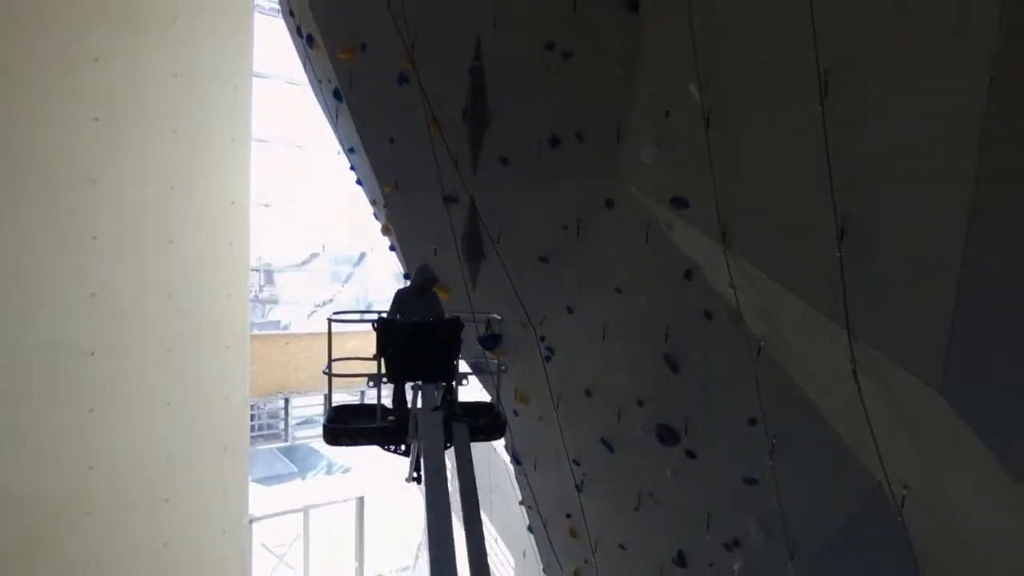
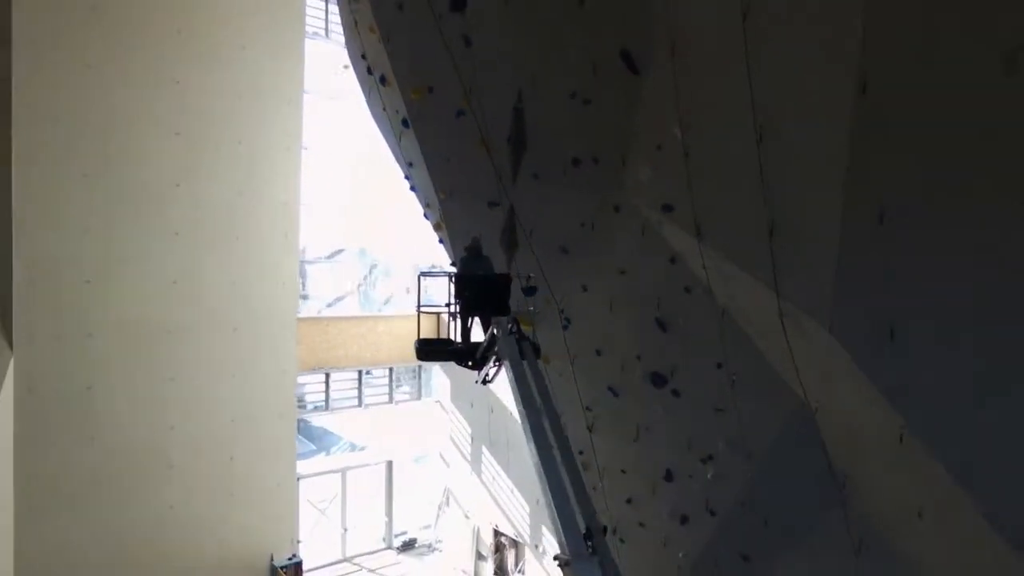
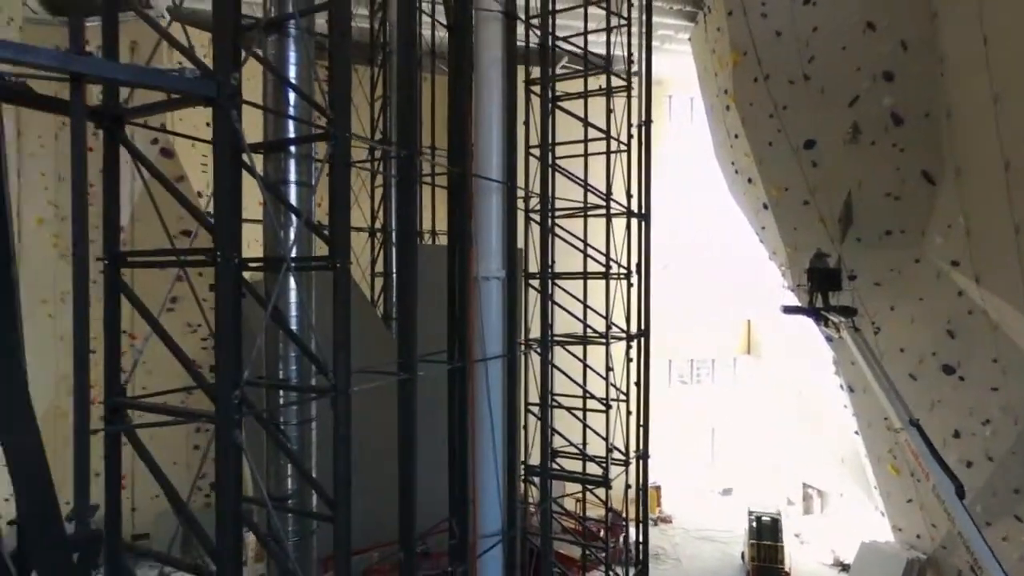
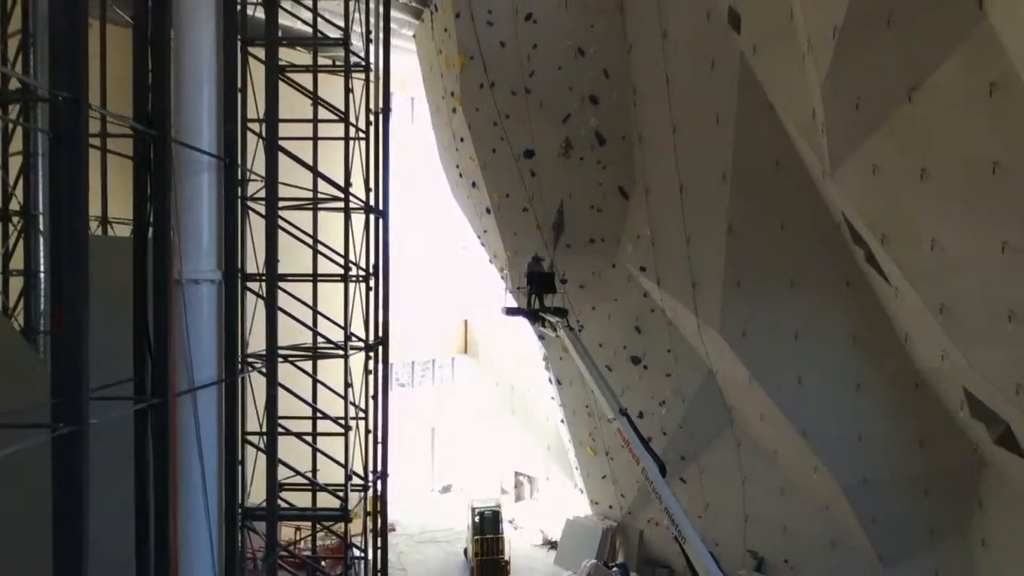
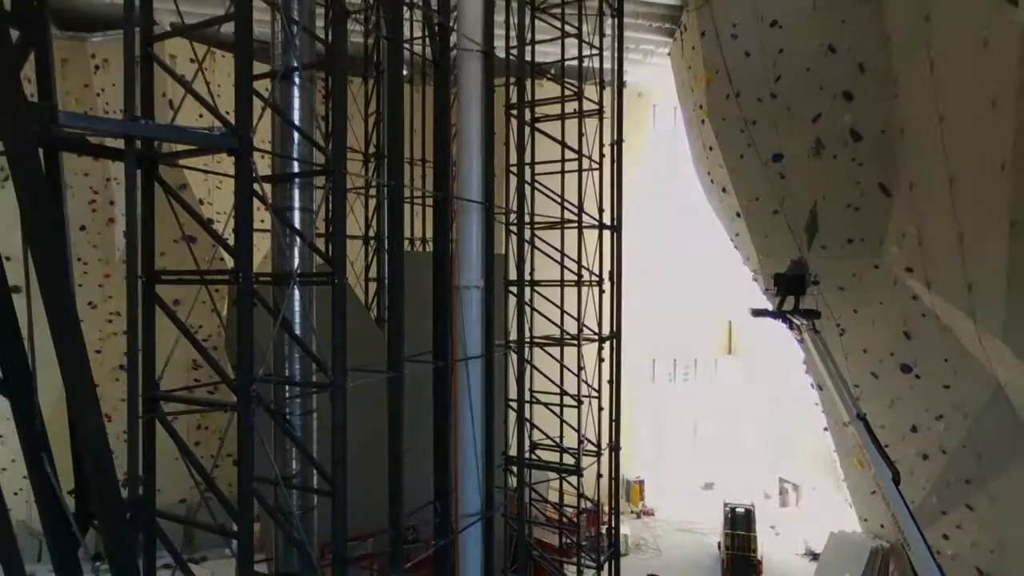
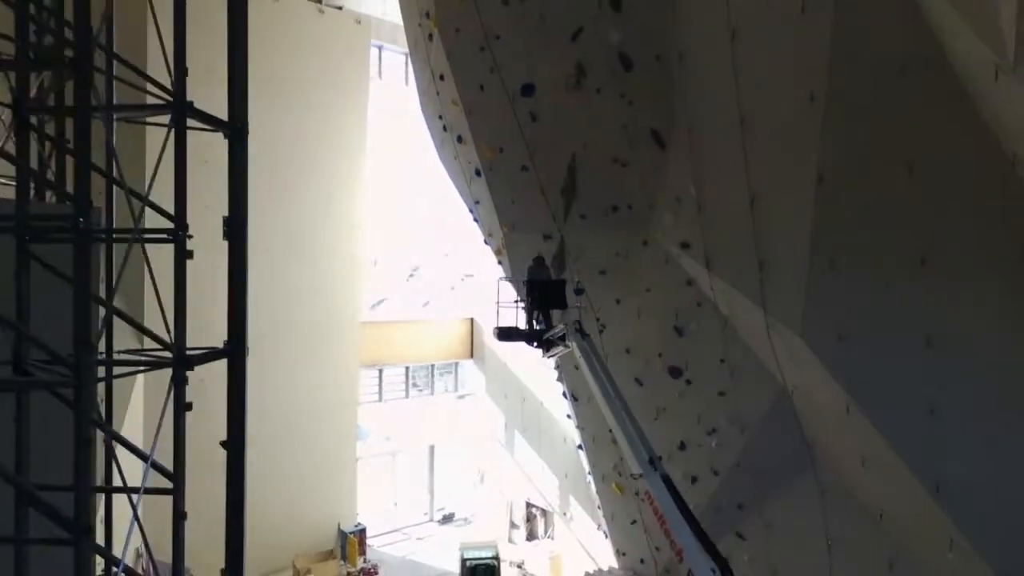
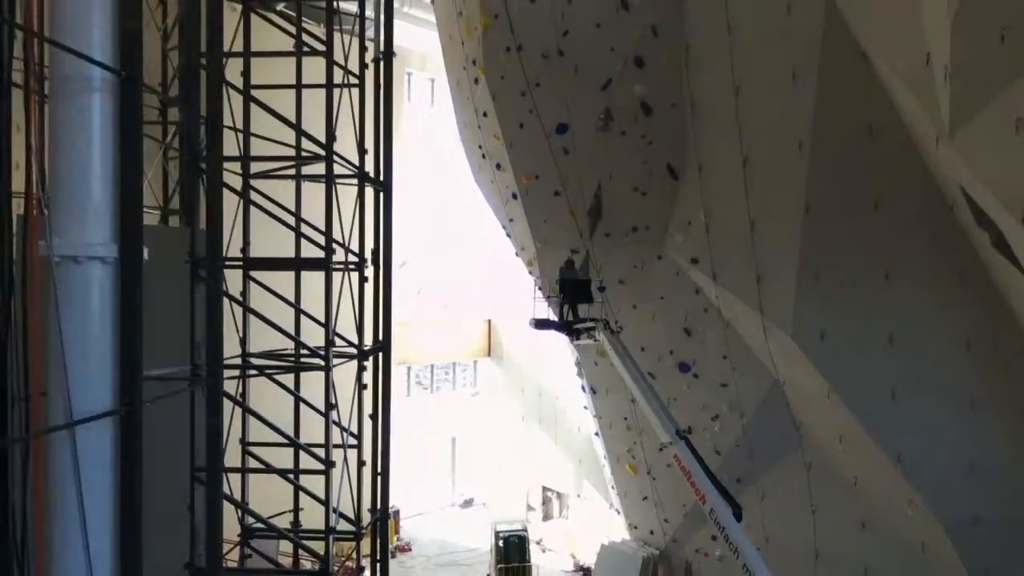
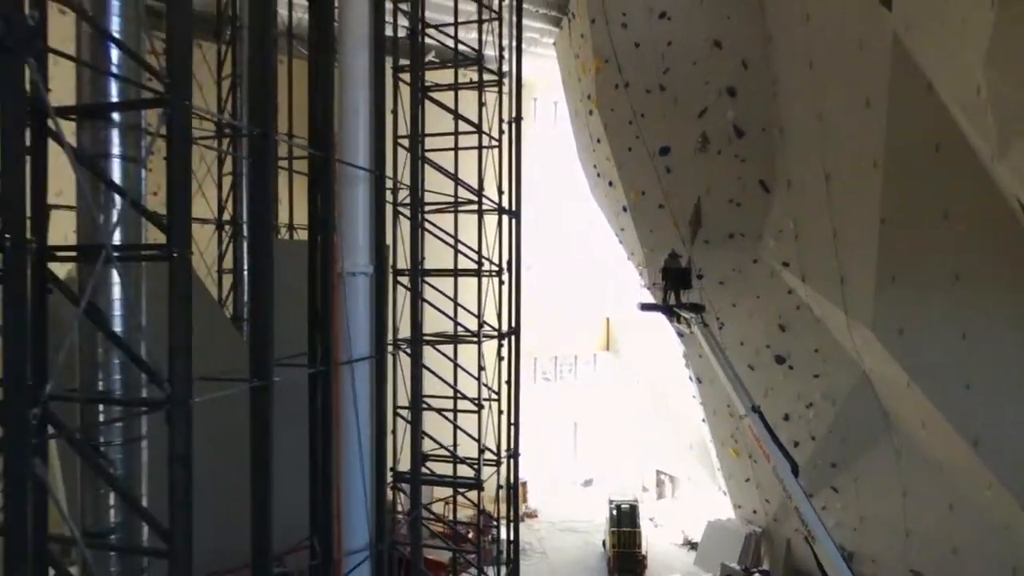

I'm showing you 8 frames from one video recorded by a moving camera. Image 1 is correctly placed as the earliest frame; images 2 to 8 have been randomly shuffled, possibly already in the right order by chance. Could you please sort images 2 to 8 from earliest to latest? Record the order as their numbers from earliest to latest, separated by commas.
2, 6, 7, 4, 8, 3, 5
